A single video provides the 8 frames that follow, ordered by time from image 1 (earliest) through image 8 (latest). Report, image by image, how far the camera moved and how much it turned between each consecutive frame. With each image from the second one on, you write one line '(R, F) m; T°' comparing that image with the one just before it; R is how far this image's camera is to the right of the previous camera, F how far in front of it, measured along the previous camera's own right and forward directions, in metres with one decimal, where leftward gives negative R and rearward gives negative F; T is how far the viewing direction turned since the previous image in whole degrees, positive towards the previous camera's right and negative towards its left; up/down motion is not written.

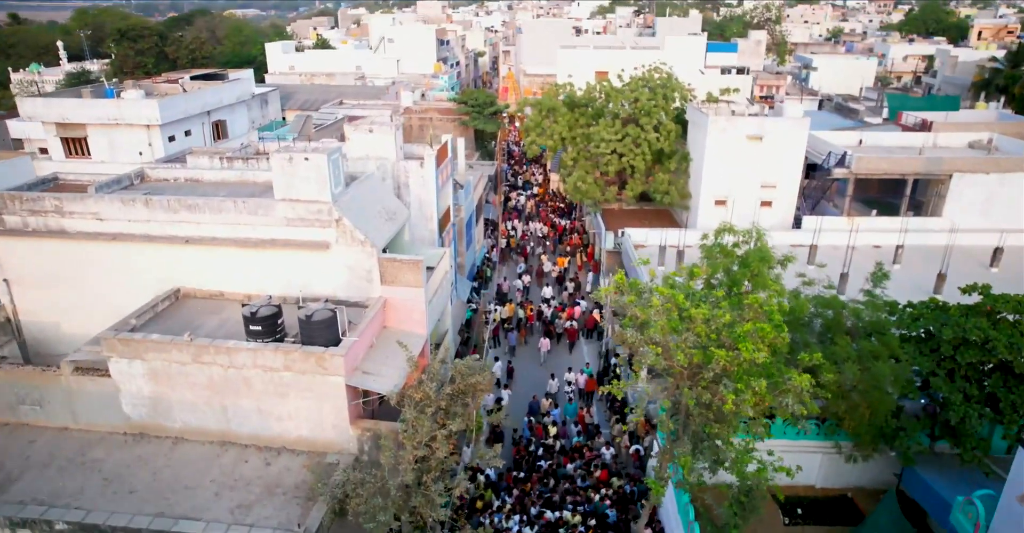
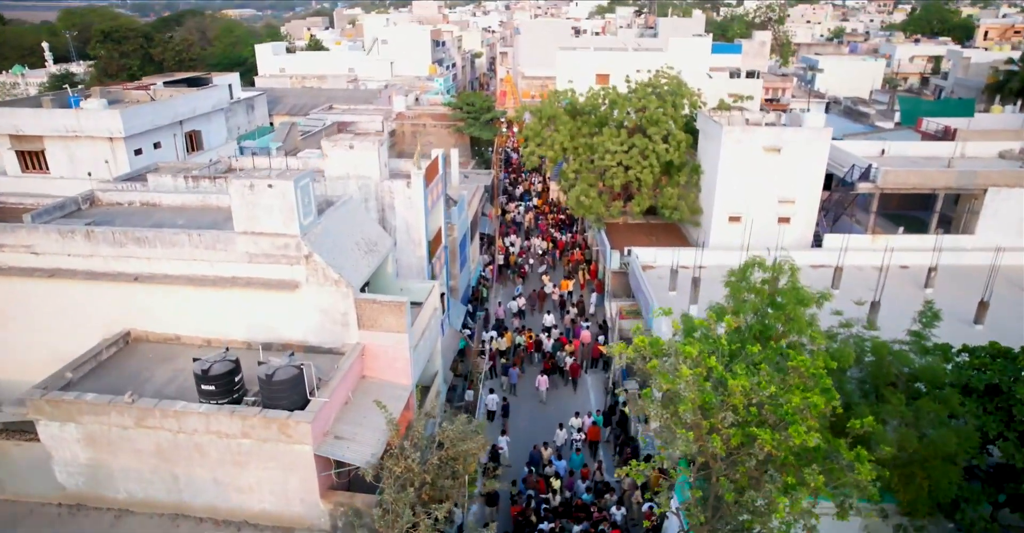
(0.0, +1.8) m; 0°
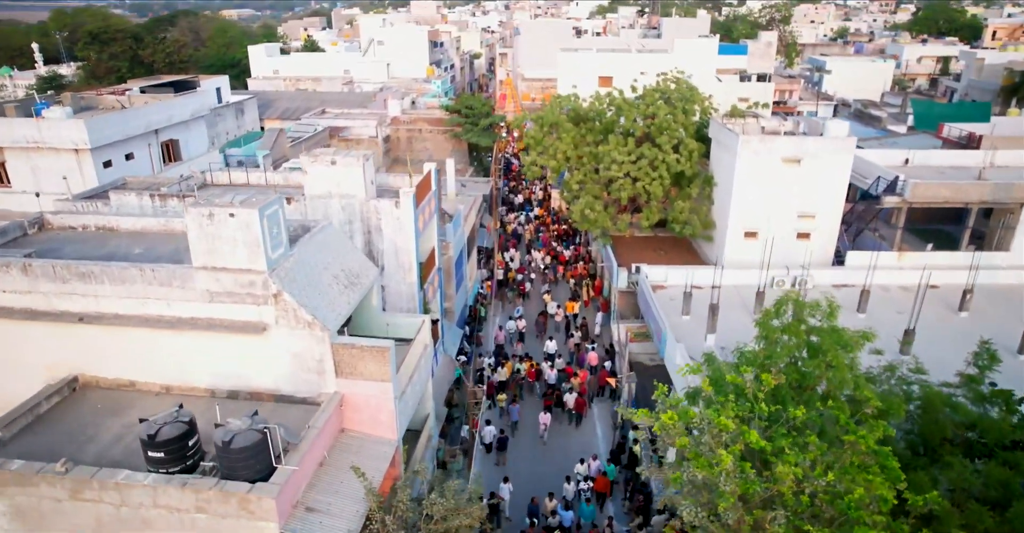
(0.0, +1.6) m; 0°
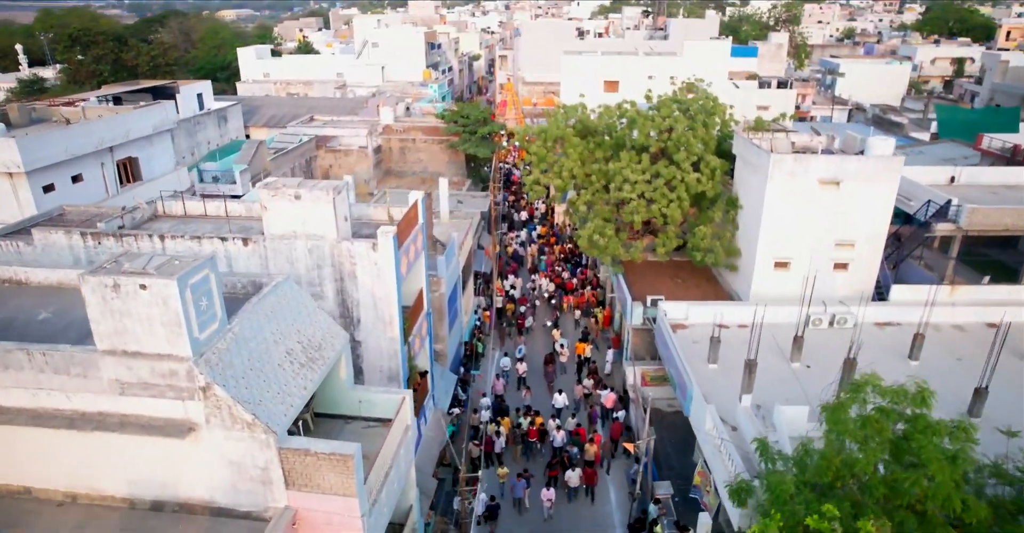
(0.0, +2.4) m; 0°
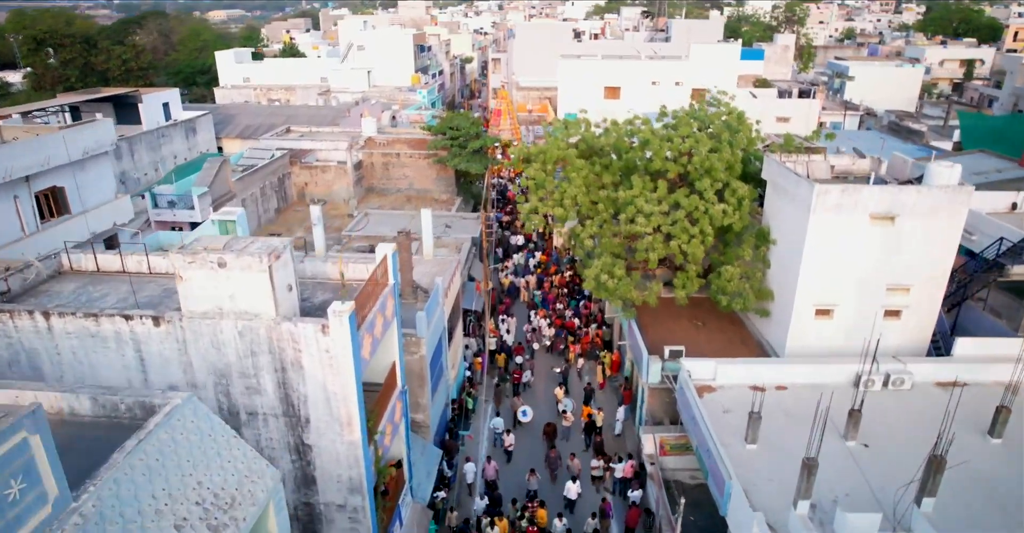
(0.0, +2.9) m; 0°
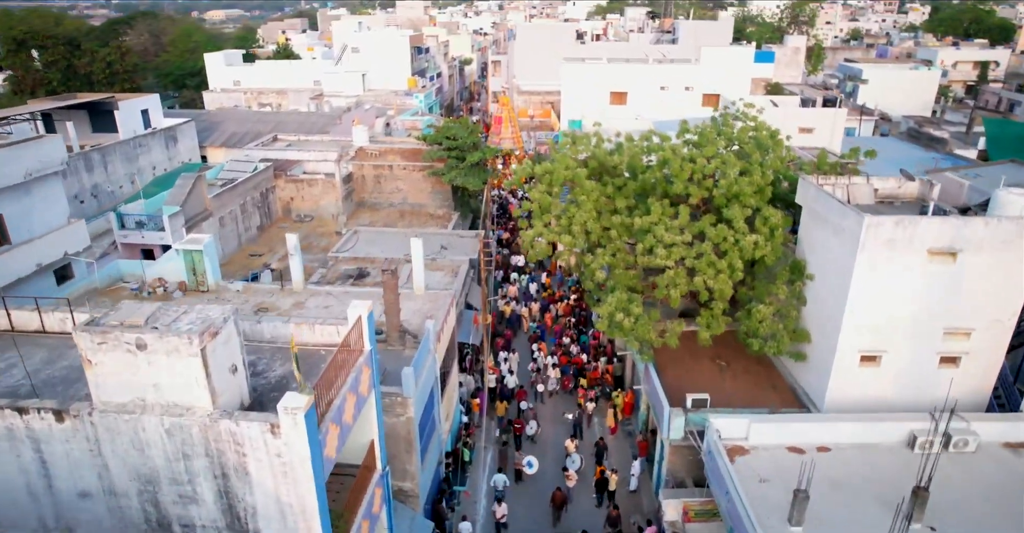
(0.0, +2.1) m; 0°
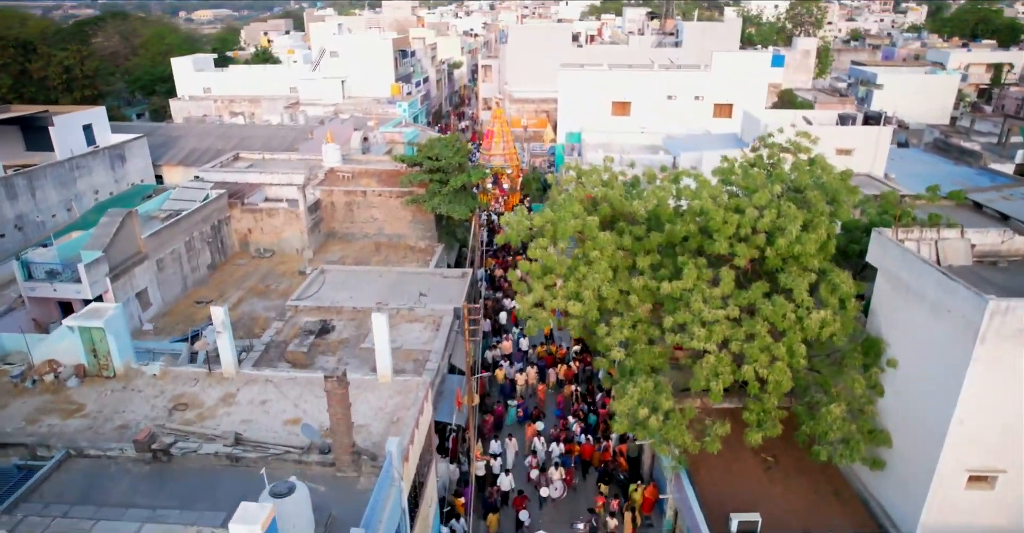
(0.0, +3.6) m; +1°
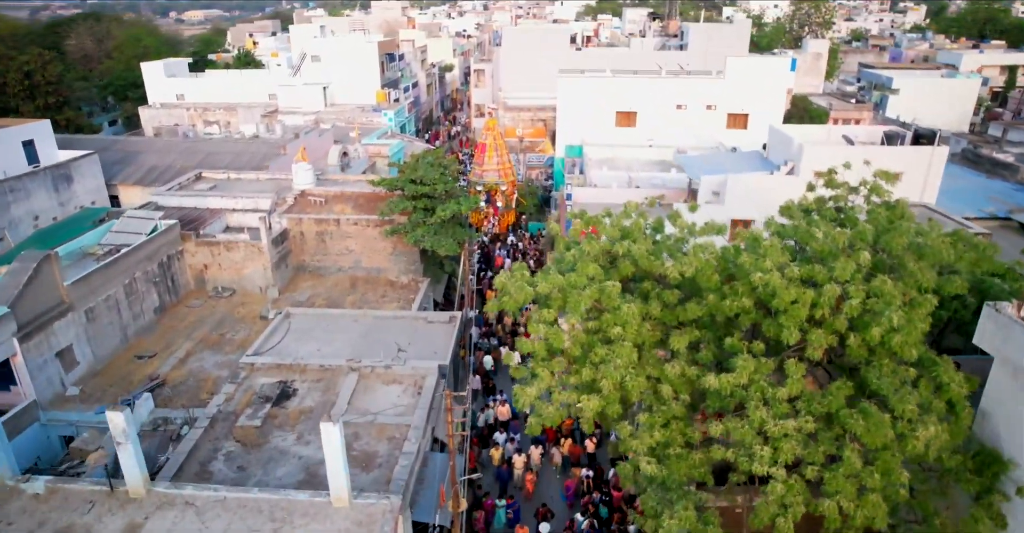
(0.0, +3.0) m; 0°
